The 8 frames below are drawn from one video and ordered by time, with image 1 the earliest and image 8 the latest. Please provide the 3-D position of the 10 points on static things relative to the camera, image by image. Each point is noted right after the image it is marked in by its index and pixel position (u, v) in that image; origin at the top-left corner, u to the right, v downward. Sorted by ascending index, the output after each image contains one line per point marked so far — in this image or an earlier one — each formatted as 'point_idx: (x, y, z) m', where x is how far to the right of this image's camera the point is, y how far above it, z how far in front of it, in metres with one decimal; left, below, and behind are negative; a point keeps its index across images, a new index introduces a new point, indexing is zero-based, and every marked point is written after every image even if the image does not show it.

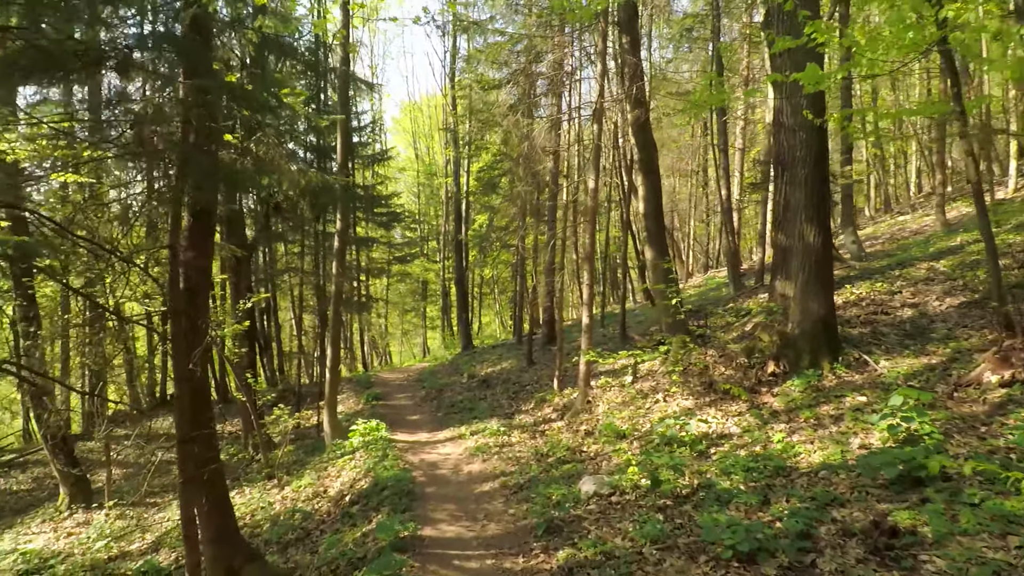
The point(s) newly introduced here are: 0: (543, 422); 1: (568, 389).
0: (+0.5, -2.2, +9.8) m
1: (+1.0, -1.8, +10.8) m
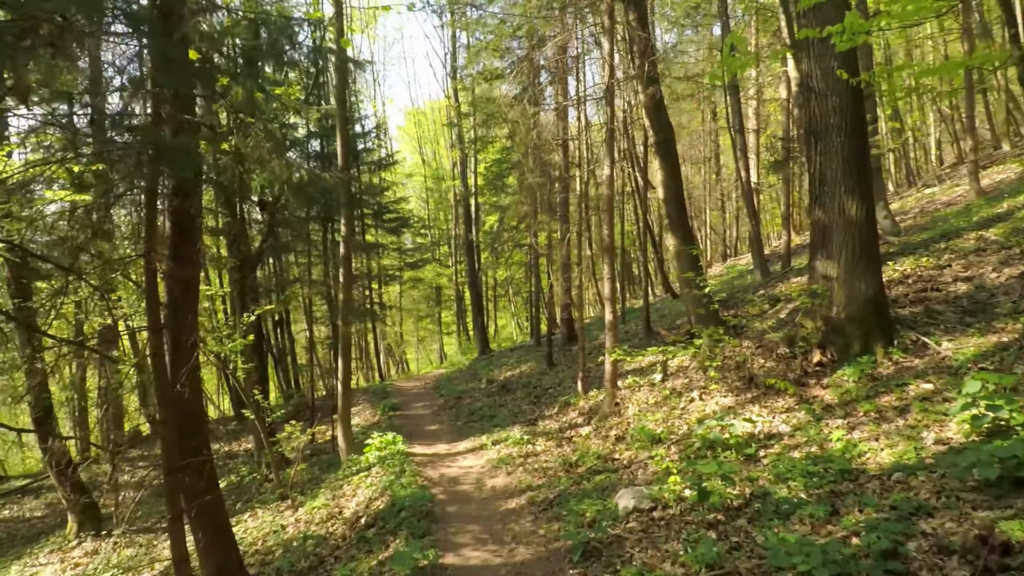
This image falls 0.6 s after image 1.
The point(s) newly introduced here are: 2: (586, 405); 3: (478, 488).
0: (+0.9, -2.1, +9.2) m
1: (+1.4, -1.7, +10.2) m
2: (+1.2, -1.9, +9.7) m
3: (-0.4, -2.5, +7.6) m
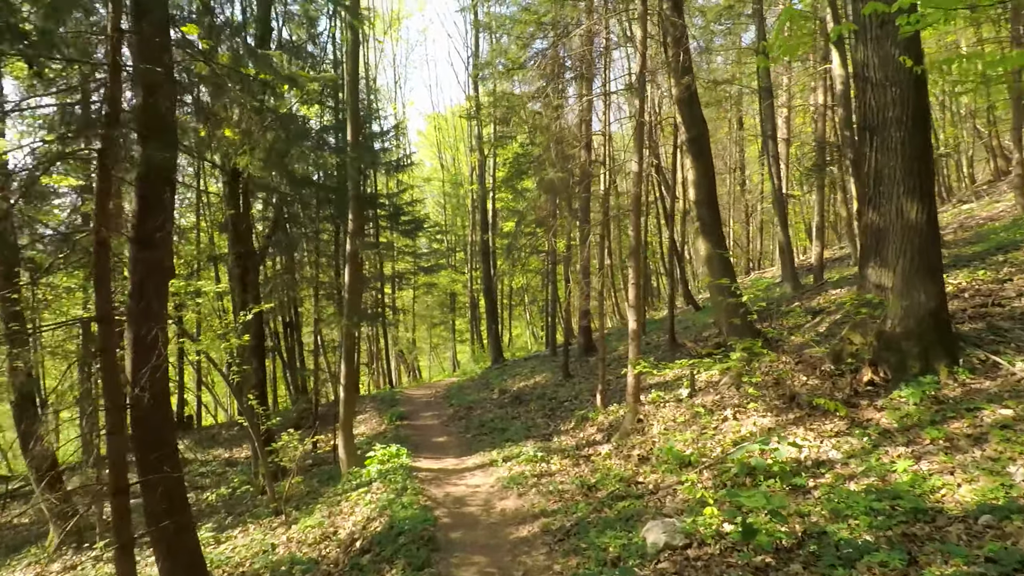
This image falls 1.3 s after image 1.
0: (+1.1, -2.2, +8.5) m
1: (+1.6, -1.8, +9.4) m
2: (+1.4, -2.0, +9.0) m
3: (-0.3, -2.6, +6.9) m
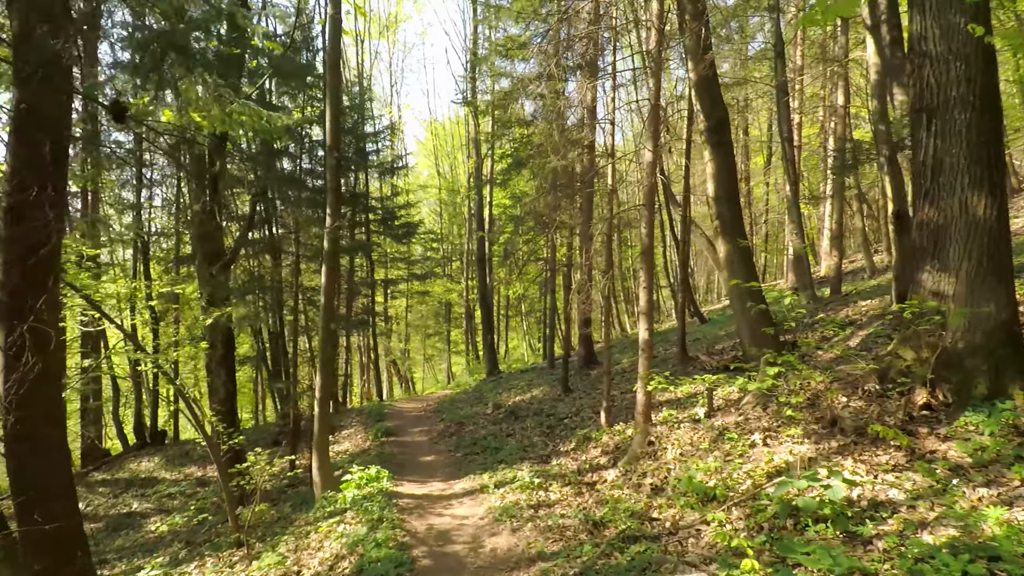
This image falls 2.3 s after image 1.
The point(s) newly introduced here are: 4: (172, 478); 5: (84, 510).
0: (+1.0, -2.3, +7.5) m
1: (+1.5, -1.9, +8.5) m
2: (+1.3, -2.1, +8.0) m
3: (-0.4, -2.6, +5.9) m
4: (-7.7, -4.3, +13.6) m
5: (-9.0, -4.7, +12.6) m
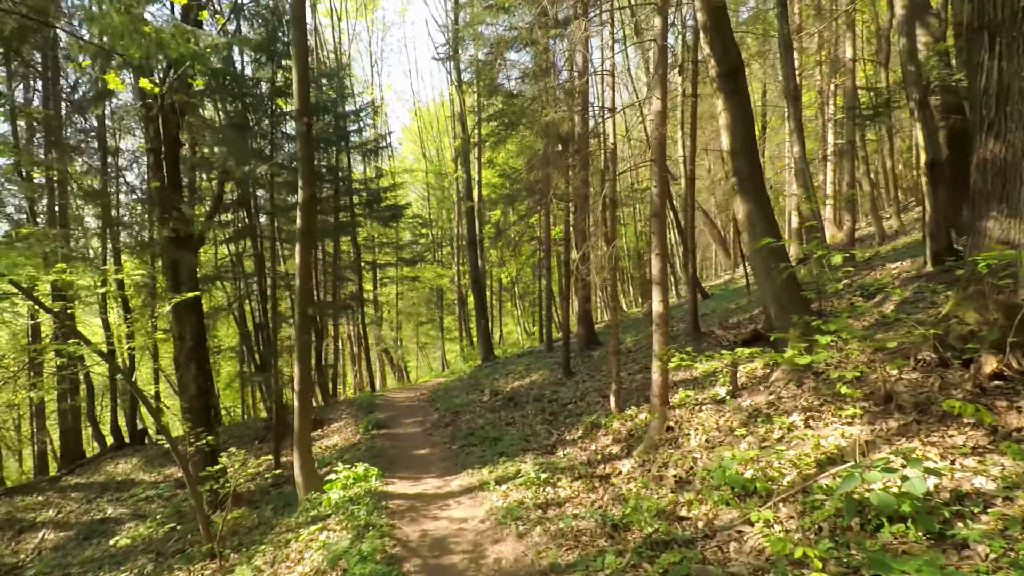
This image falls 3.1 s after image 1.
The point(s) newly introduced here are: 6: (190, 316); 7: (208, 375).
0: (+1.0, -1.9, +6.7) m
1: (+1.5, -1.5, +7.7) m
2: (+1.3, -1.7, +7.2) m
3: (-0.3, -2.3, +5.1) m
4: (-7.7, -4.1, +12.8) m
5: (-9.0, -4.5, +11.7) m
6: (-4.9, -0.4, +9.1) m
7: (-4.7, -1.3, +9.3) m
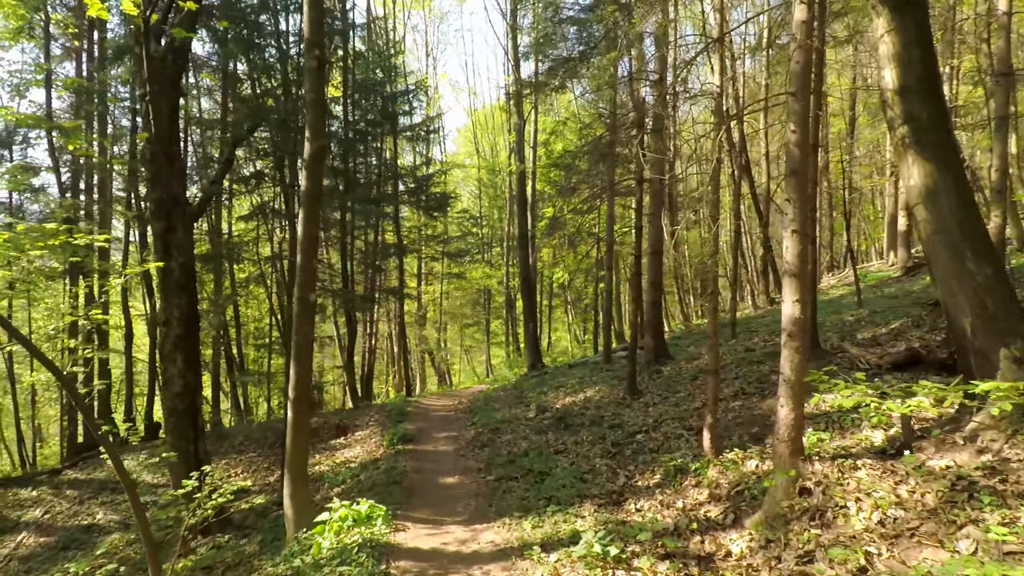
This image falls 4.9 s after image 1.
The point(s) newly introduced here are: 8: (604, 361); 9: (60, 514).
0: (+1.4, -1.9, +4.6) m
1: (+2.0, -1.5, +5.5) m
2: (+1.8, -1.6, +5.1) m
3: (0.0, -2.1, +3.1) m
4: (-6.8, -3.7, +11.3) m
5: (-8.2, -4.1, +10.4) m
6: (-4.2, -0.1, +7.5) m
7: (-4.0, -1.1, +7.7) m
8: (+2.1, -1.7, +13.7) m
9: (-8.0, -4.1, +10.6) m
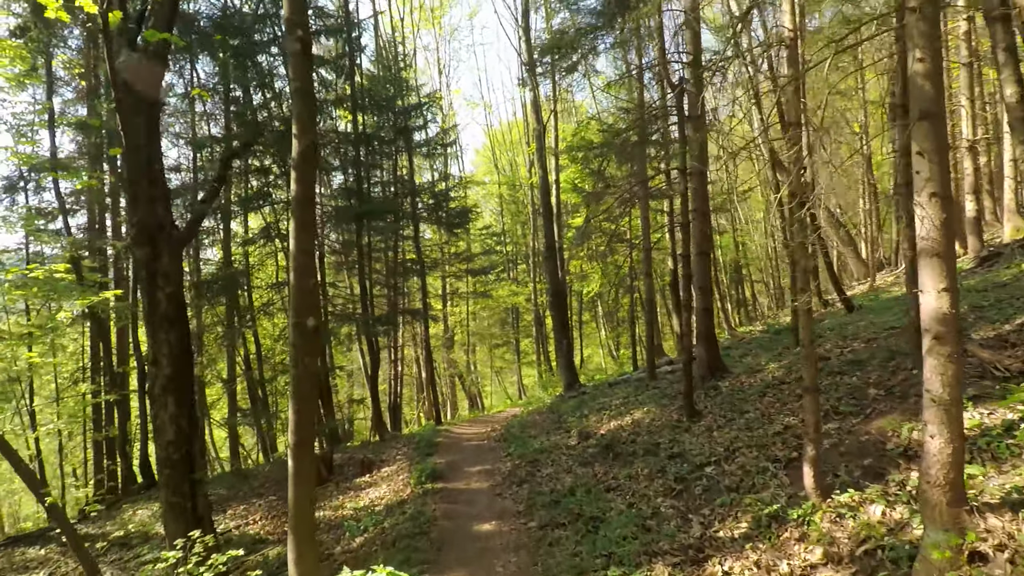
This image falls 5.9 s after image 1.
0: (+1.8, -1.8, +3.4) m
1: (+2.4, -1.5, +4.3) m
2: (+2.1, -1.6, +3.9) m
3: (+0.2, -2.1, +1.9) m
4: (-6.1, -4.3, +10.4) m
5: (-7.5, -4.7, +9.6) m
6: (-3.8, -0.5, +6.6) m
7: (-3.6, -1.4, +6.7) m
8: (+2.8, -1.9, +12.4) m
9: (-7.2, -4.7, +9.7) m
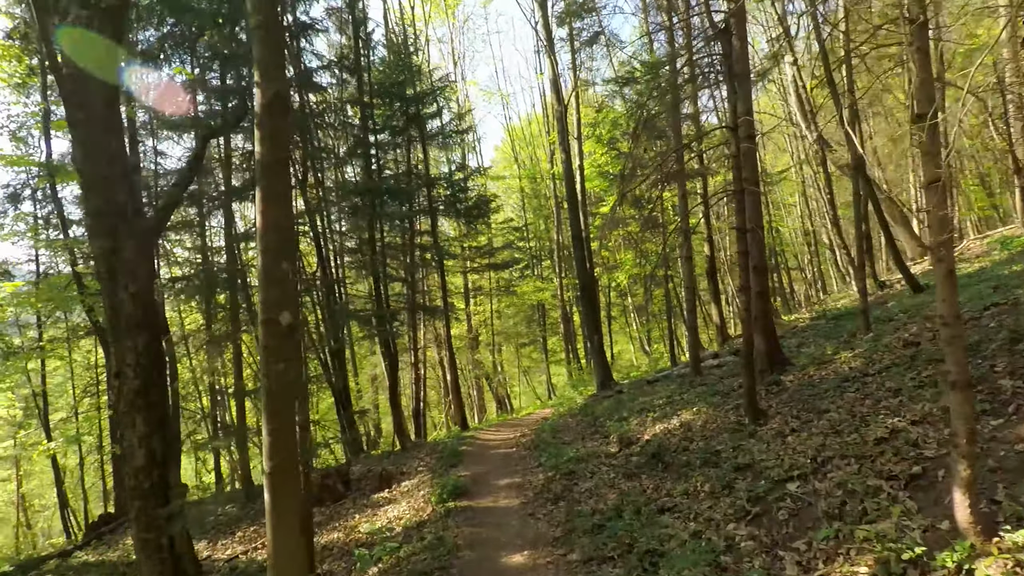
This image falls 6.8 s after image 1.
0: (+1.9, -1.6, +2.2) m
1: (+2.6, -1.2, +3.1) m
2: (+2.3, -1.4, +2.7) m
3: (+0.4, -2.0, +0.8) m
4: (-5.5, -4.4, +9.5) m
5: (-6.9, -4.9, +8.7) m
6: (-3.5, -0.5, +5.6) m
7: (-3.3, -1.4, +5.7) m
8: (+3.4, -1.6, +11.2) m
9: (-6.7, -4.8, +8.9) m
